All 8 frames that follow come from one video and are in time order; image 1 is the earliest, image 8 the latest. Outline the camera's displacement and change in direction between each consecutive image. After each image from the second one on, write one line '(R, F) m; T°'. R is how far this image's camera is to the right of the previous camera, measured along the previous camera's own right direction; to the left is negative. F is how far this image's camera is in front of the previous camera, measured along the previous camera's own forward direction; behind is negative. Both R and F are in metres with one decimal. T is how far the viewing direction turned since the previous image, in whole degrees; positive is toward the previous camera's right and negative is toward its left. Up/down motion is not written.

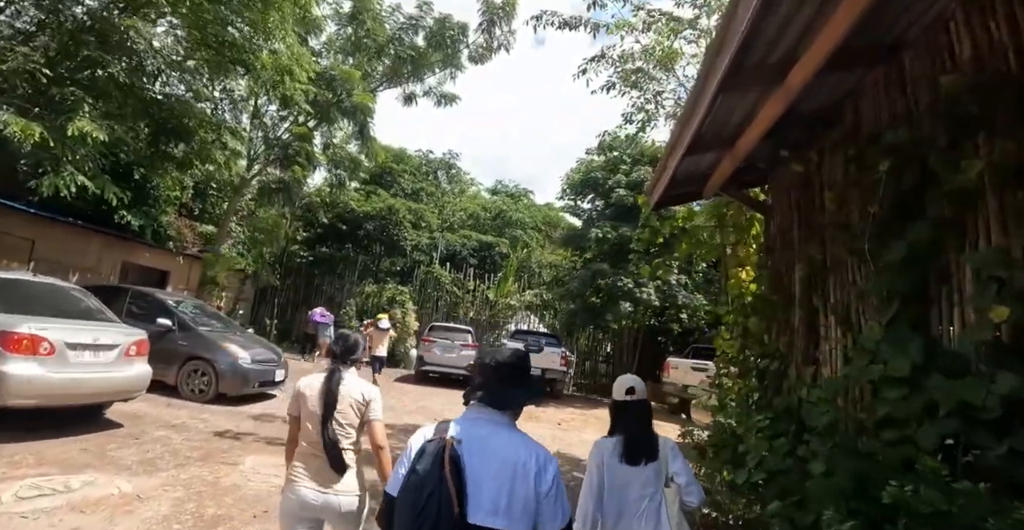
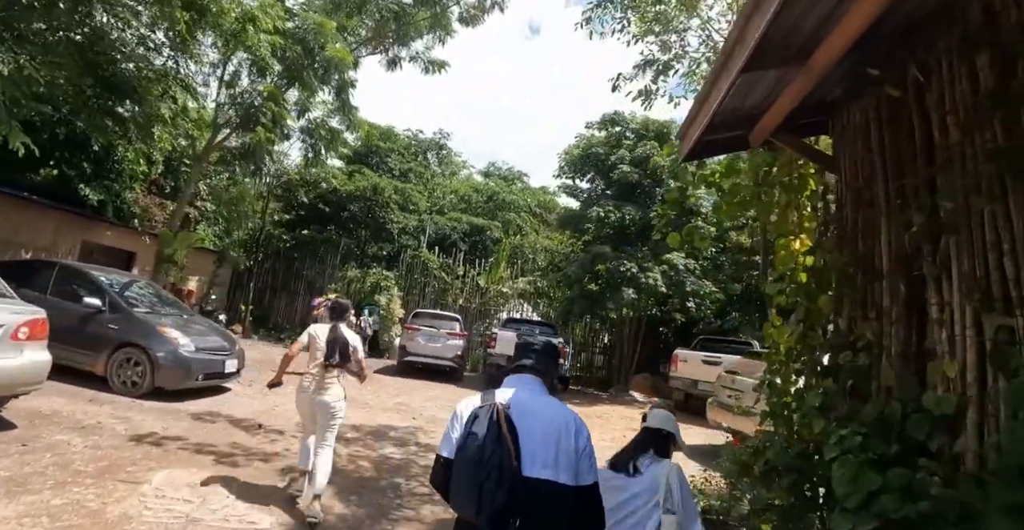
(0.0, +1.3) m; +1°
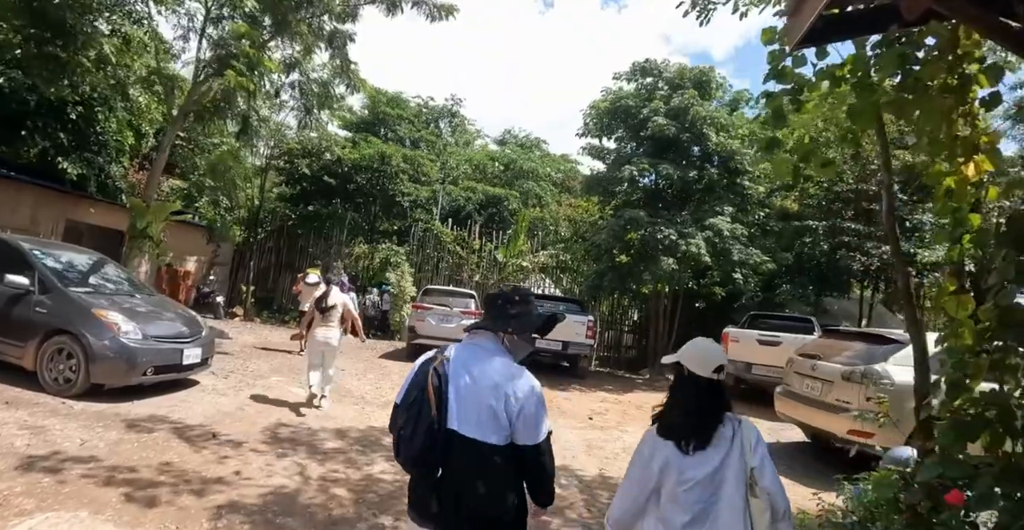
(-0.1, +1.6) m; -2°
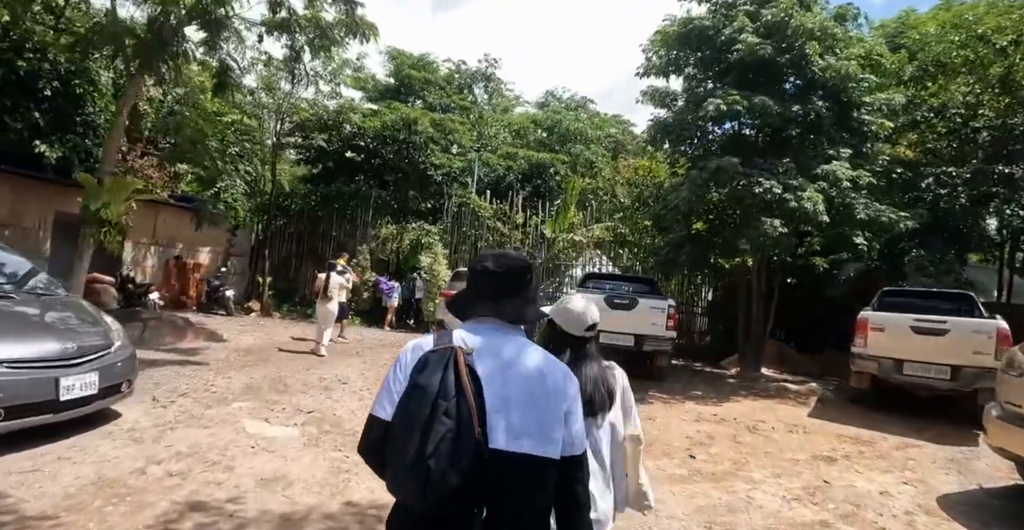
(-0.1, +2.5) m; -5°
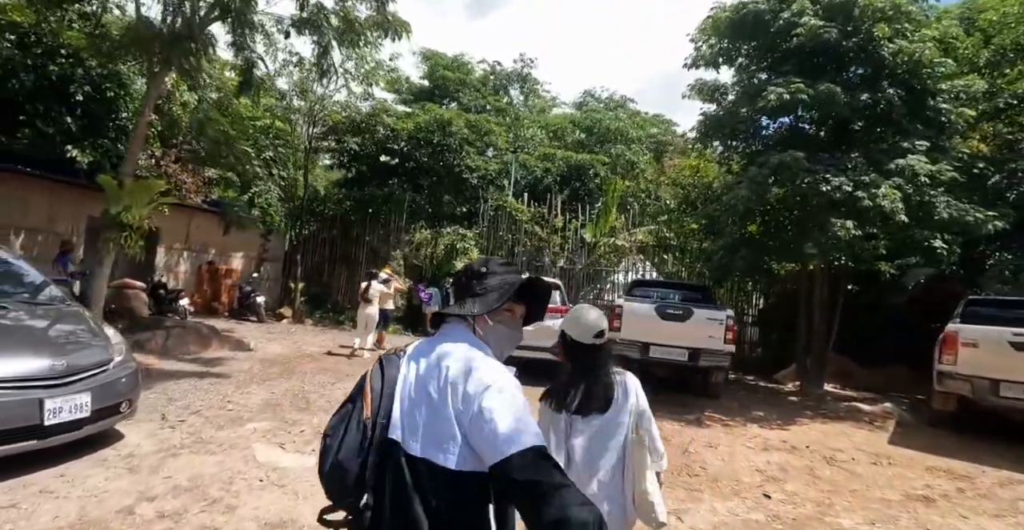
(-0.1, +0.6) m; -3°
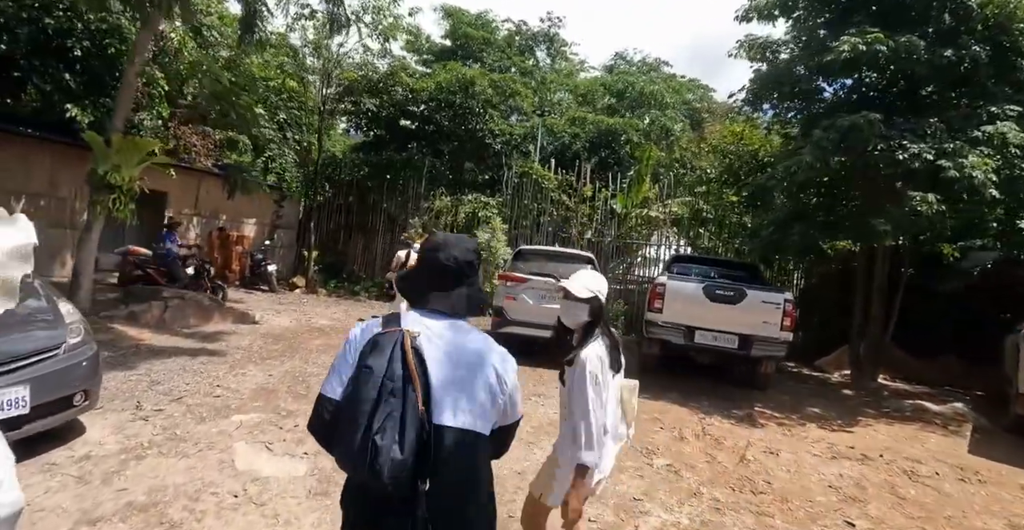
(-0.1, +0.8) m; -2°
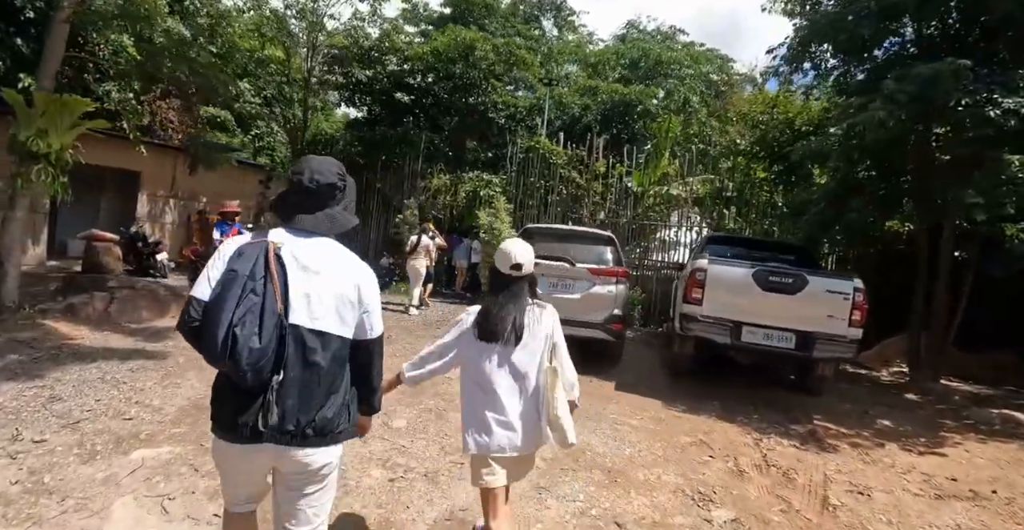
(0.0, +1.2) m; -1°
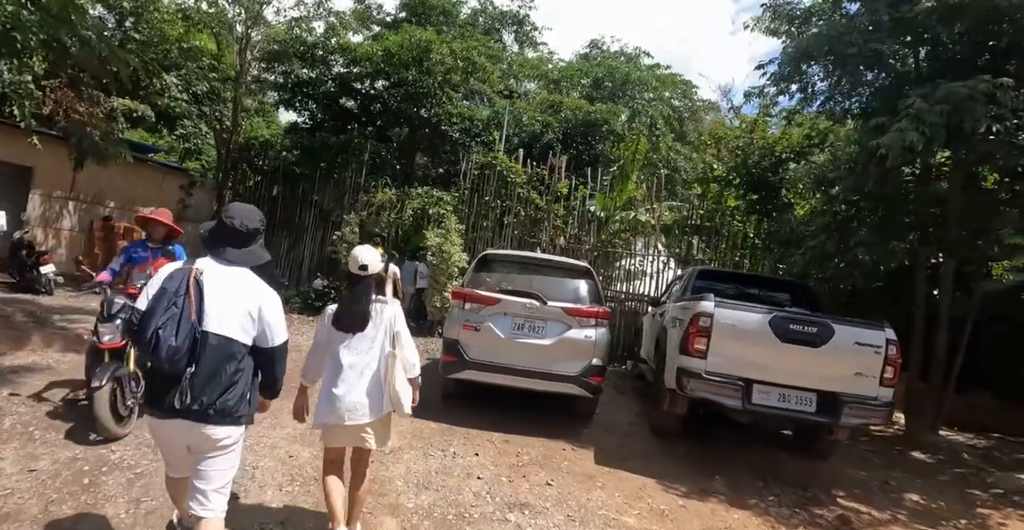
(-0.1, +1.1) m; +5°
